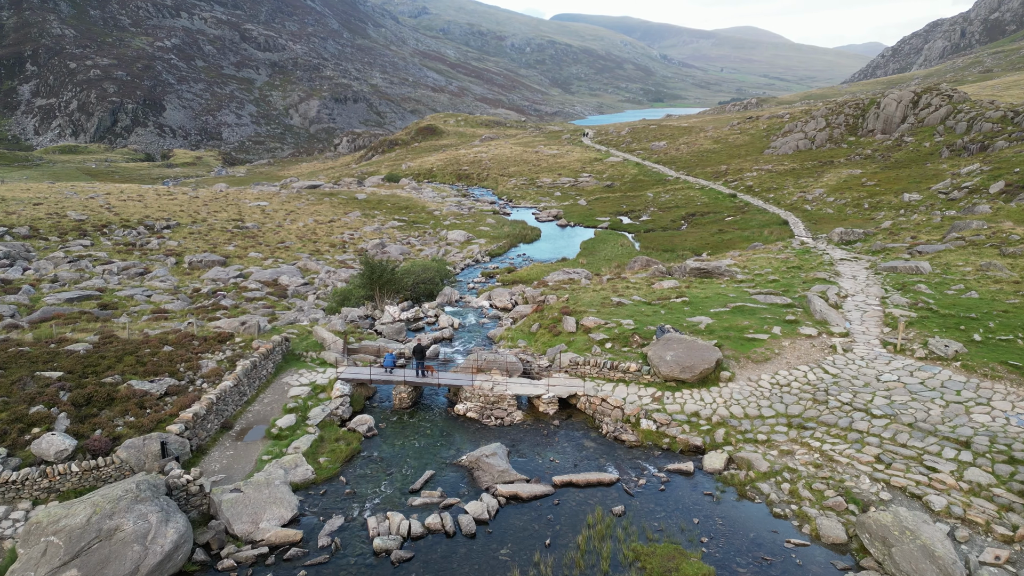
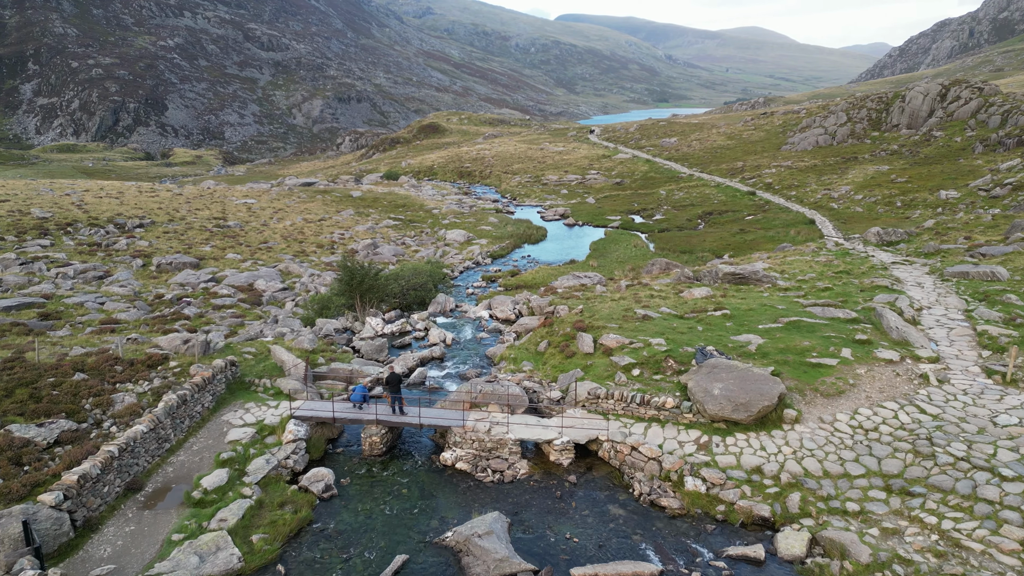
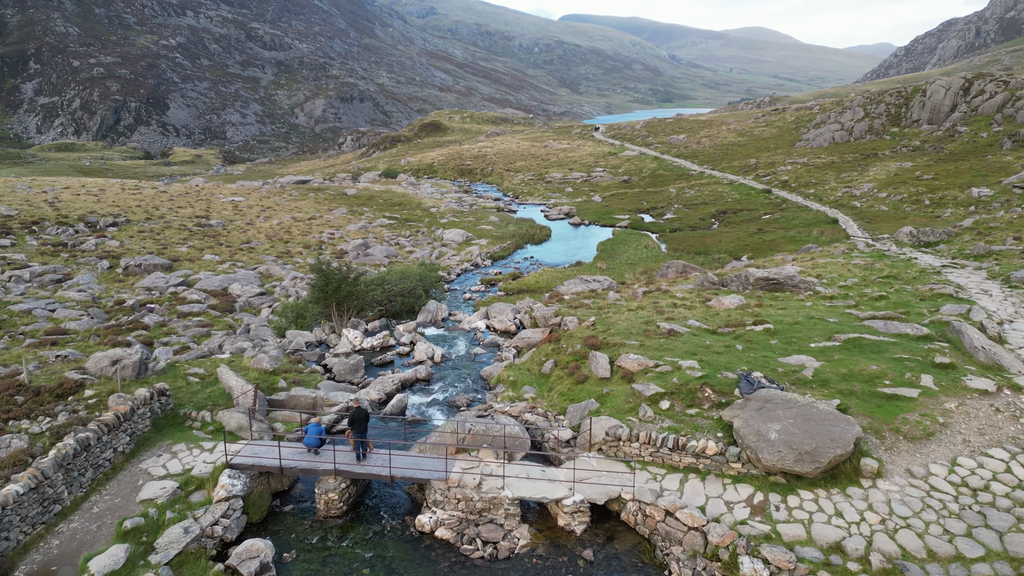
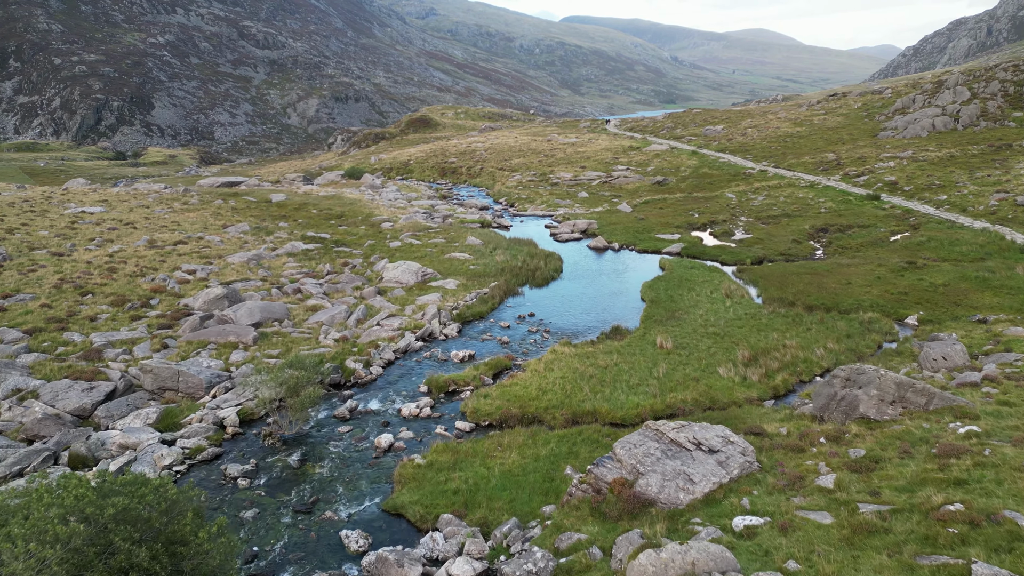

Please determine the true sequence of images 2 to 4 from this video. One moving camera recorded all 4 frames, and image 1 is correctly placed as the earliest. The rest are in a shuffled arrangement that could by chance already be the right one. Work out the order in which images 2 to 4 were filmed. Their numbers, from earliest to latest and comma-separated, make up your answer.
2, 3, 4
